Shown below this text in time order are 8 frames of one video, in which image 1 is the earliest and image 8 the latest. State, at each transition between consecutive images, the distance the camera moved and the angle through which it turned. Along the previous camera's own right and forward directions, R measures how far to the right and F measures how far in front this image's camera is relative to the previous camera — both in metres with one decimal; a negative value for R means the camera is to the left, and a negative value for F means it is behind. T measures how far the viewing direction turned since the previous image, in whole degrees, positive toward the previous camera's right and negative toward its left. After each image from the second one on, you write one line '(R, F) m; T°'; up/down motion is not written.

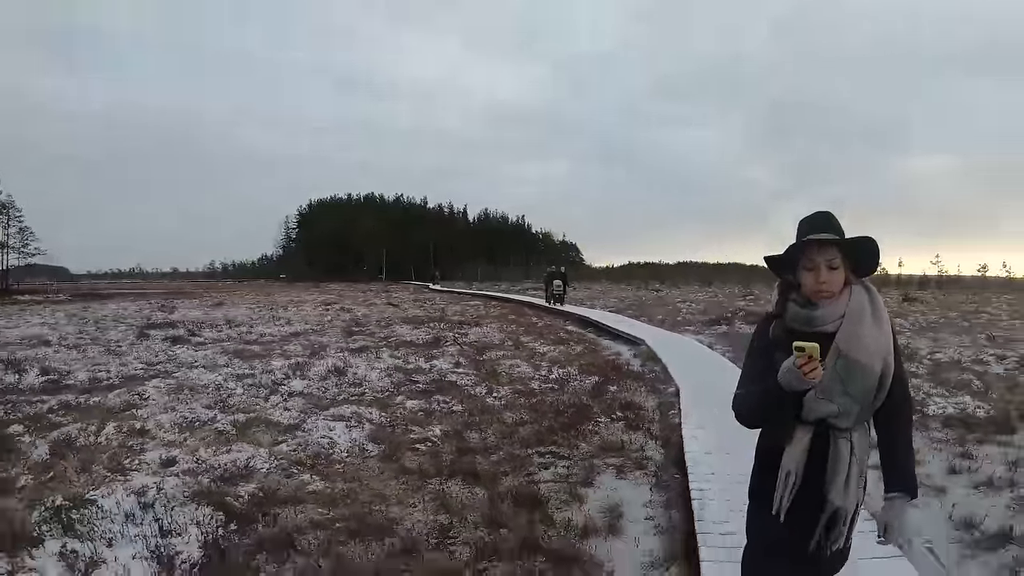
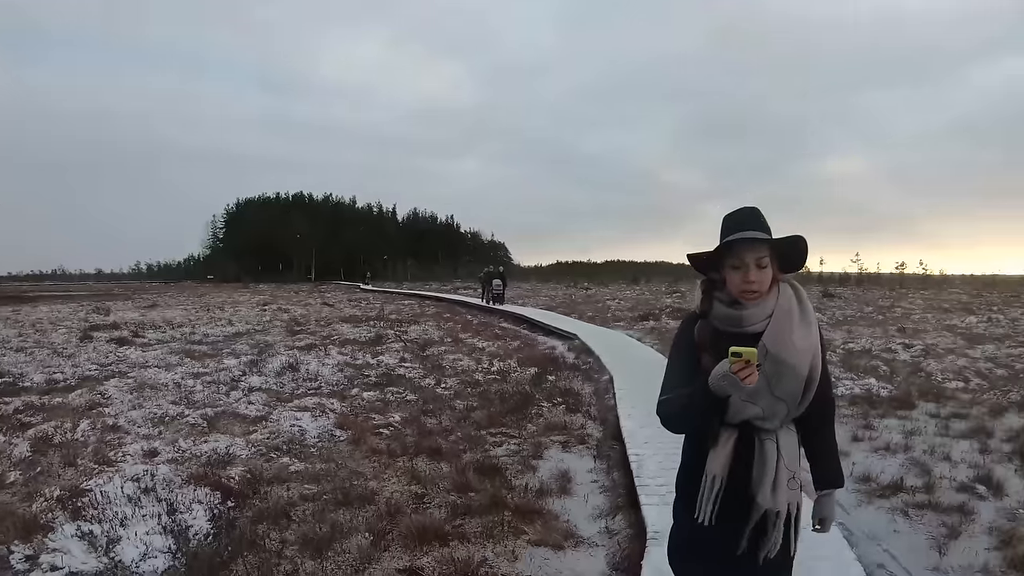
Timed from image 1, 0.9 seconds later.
(-0.2, -0.6) m; +6°
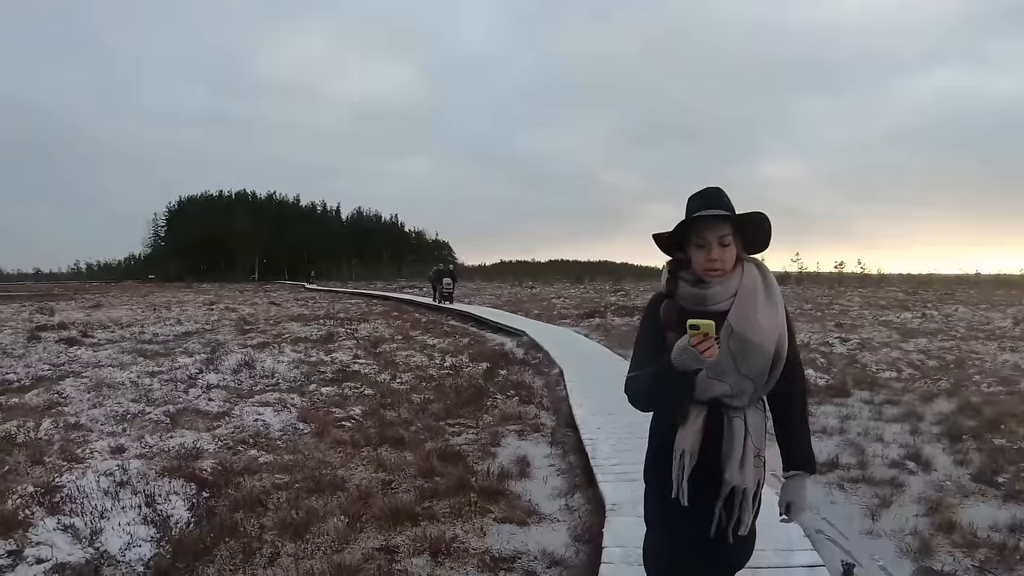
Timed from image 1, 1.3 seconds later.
(-0.1, -0.3) m; +4°
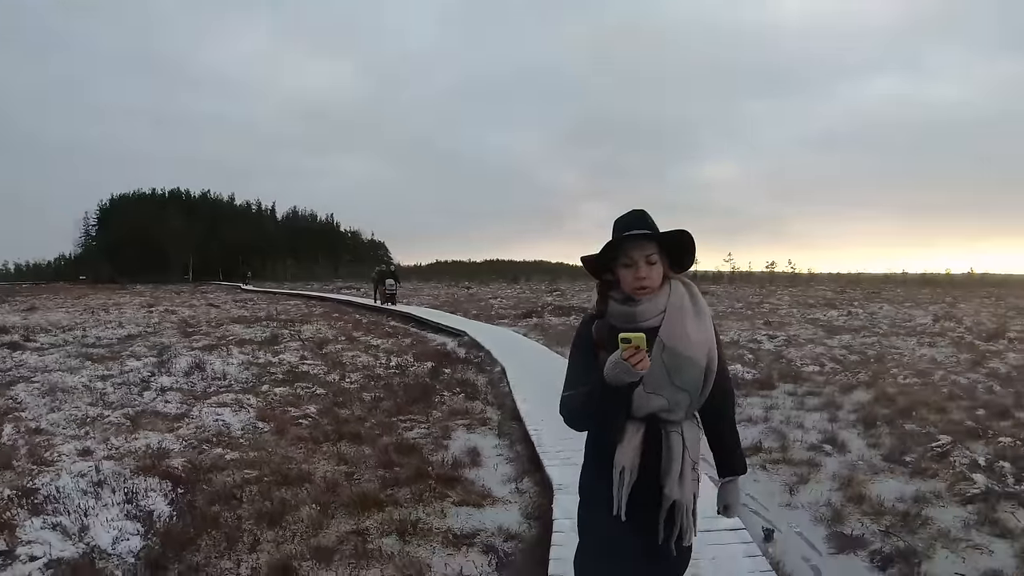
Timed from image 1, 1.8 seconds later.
(-0.1, -0.3) m; +5°
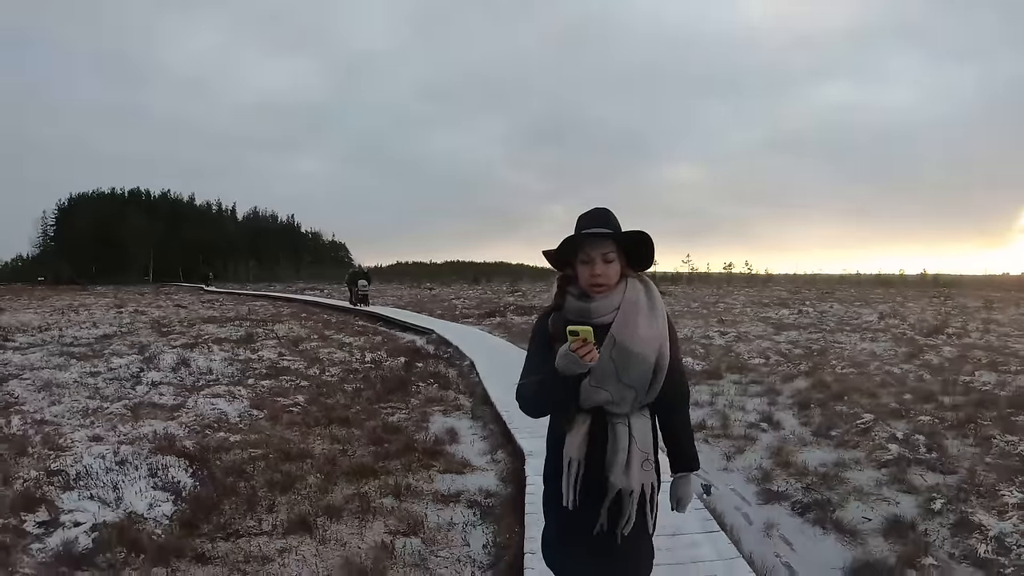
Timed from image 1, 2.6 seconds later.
(-0.1, -0.7) m; +3°
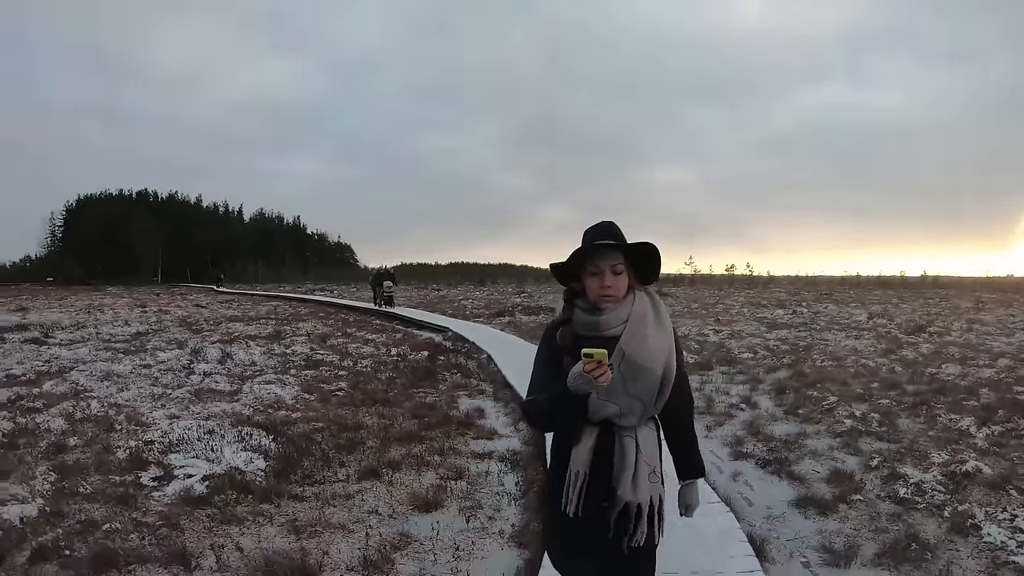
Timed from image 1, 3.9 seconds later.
(-0.2, -1.1) m; 0°
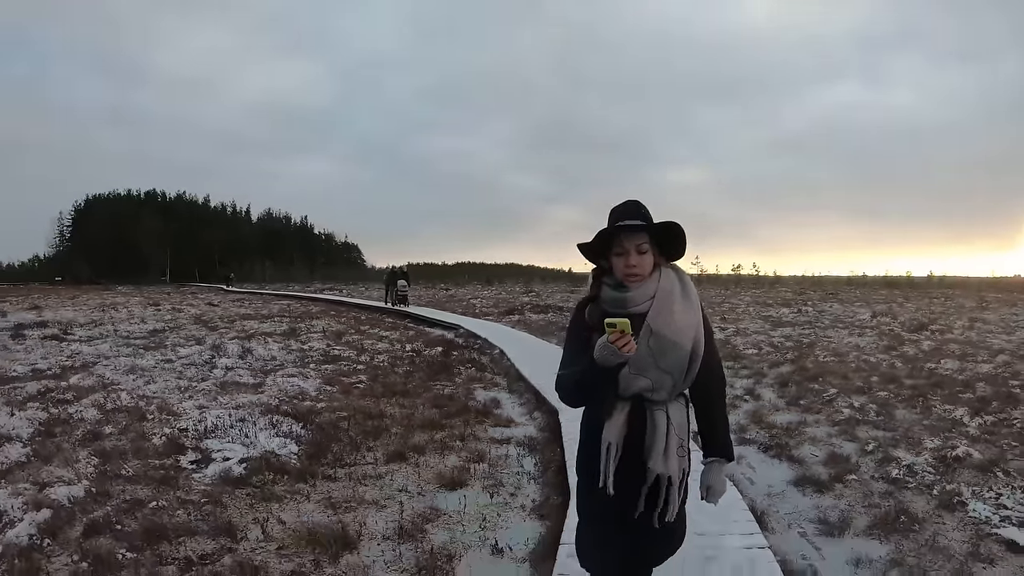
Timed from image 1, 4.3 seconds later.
(-0.1, -0.3) m; 0°
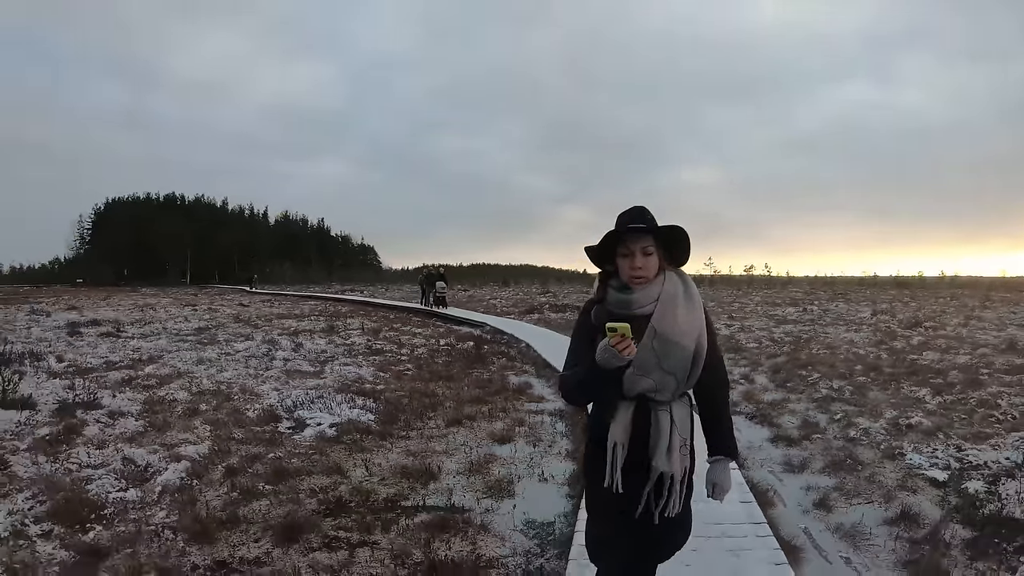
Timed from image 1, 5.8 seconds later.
(-0.3, -1.4) m; -1°
